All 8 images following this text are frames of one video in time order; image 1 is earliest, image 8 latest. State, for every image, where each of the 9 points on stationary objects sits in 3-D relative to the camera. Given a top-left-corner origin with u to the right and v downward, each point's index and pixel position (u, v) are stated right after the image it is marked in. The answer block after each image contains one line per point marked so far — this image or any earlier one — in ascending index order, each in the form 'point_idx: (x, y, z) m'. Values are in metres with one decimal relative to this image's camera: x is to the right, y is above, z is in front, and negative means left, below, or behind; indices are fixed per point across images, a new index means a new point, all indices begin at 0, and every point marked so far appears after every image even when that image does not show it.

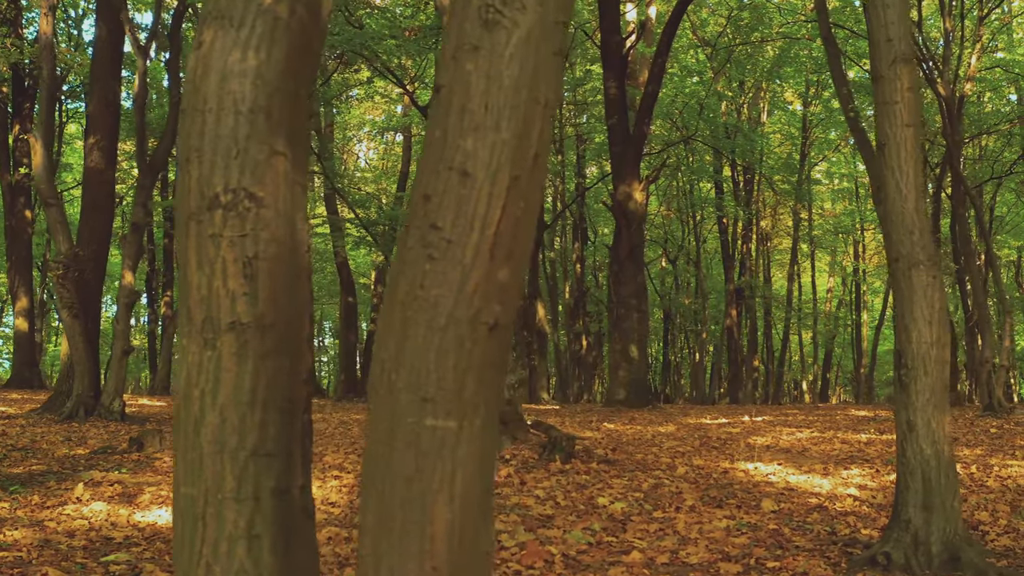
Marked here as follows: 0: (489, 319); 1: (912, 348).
0: (-0.1, -0.1, +1.6) m
1: (+2.1, -0.3, +3.8) m
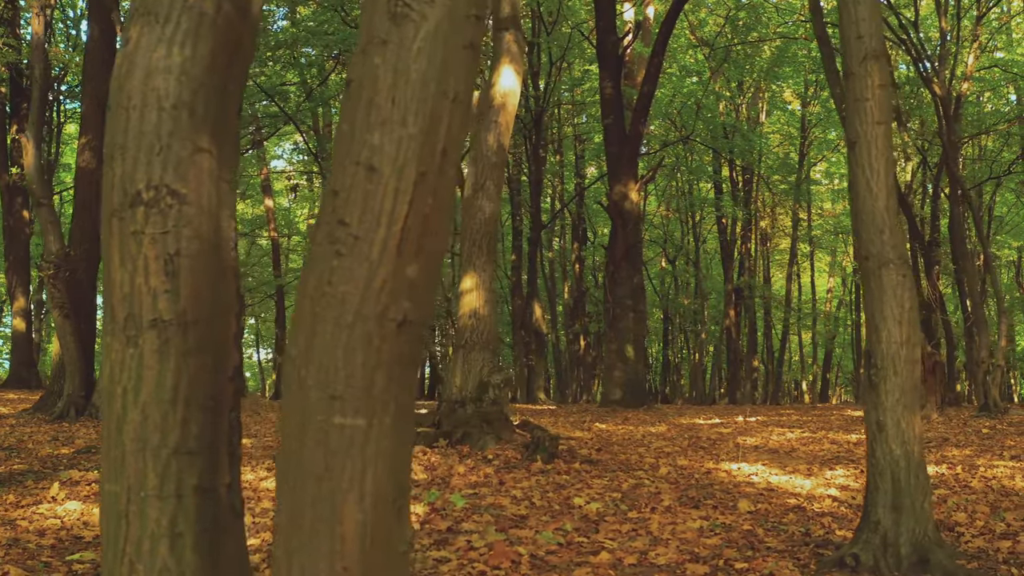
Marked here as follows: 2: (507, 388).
0: (-0.3, -0.1, +1.6) m
1: (+2.0, -0.3, +3.8) m
2: (-0.1, -1.1, +8.1) m
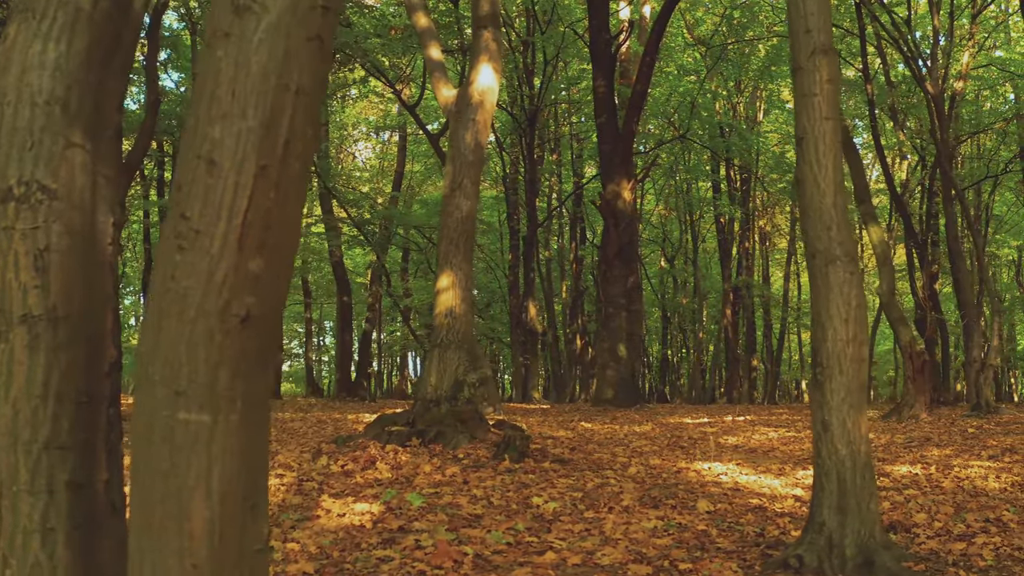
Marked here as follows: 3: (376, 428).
0: (-0.6, 0.0, +1.5) m
1: (+1.6, -0.3, +3.8) m
2: (-0.3, -1.1, +8.0) m
3: (-1.5, -1.5, +7.7) m
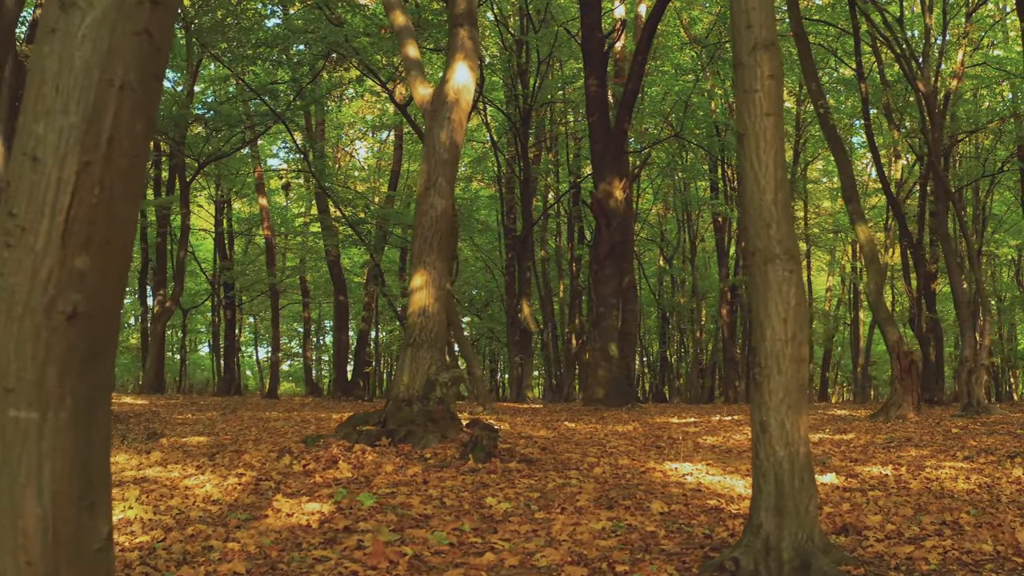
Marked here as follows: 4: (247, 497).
0: (-0.9, 0.0, +1.5) m
1: (+1.3, -0.3, +3.7) m
2: (-0.7, -1.1, +8.0) m
3: (-1.8, -1.5, +7.7) m
4: (-1.9, -1.5, +5.2) m
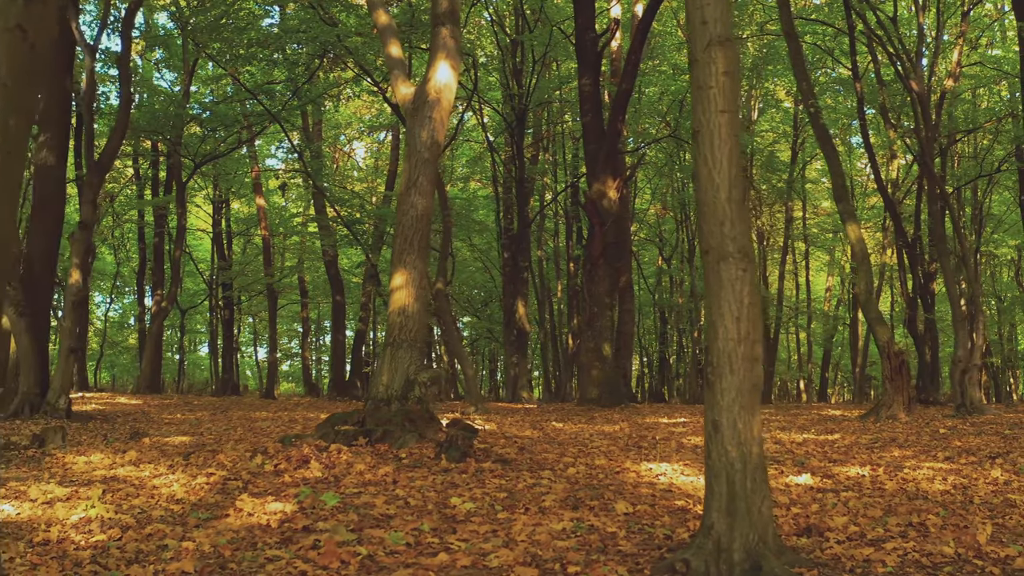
0: (-1.2, 0.0, +1.5) m
1: (+1.1, -0.3, +3.7) m
2: (-0.9, -1.1, +8.0) m
3: (-2.0, -1.5, +7.7) m
4: (-2.2, -1.5, +5.2) m
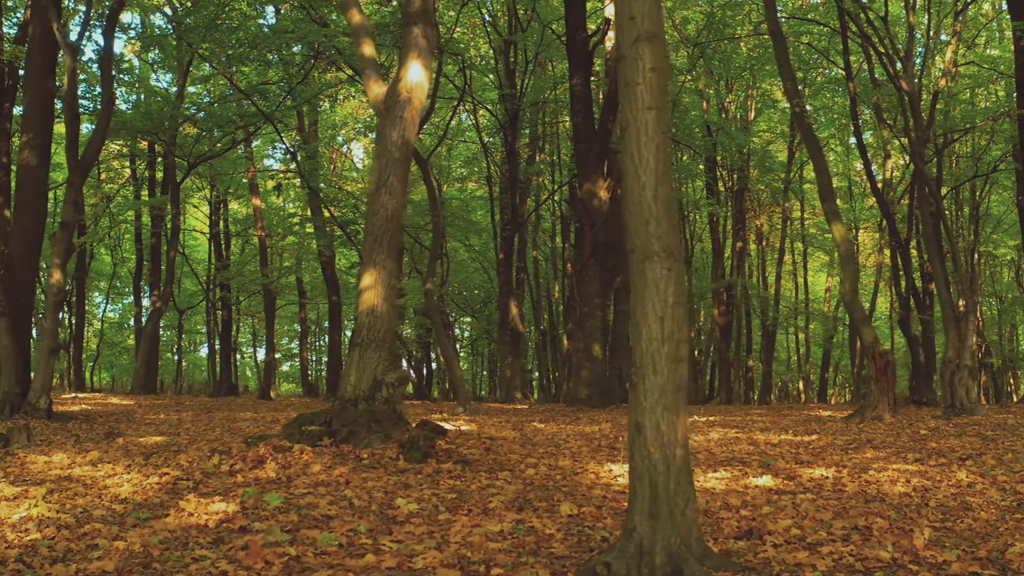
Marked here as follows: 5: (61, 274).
0: (-1.6, 0.0, +1.5) m
1: (+0.7, -0.3, +3.6) m
2: (-1.2, -1.1, +8.0) m
3: (-2.3, -1.5, +7.7) m
4: (-2.5, -1.5, +5.2) m
5: (-6.9, +0.2, +11.0) m
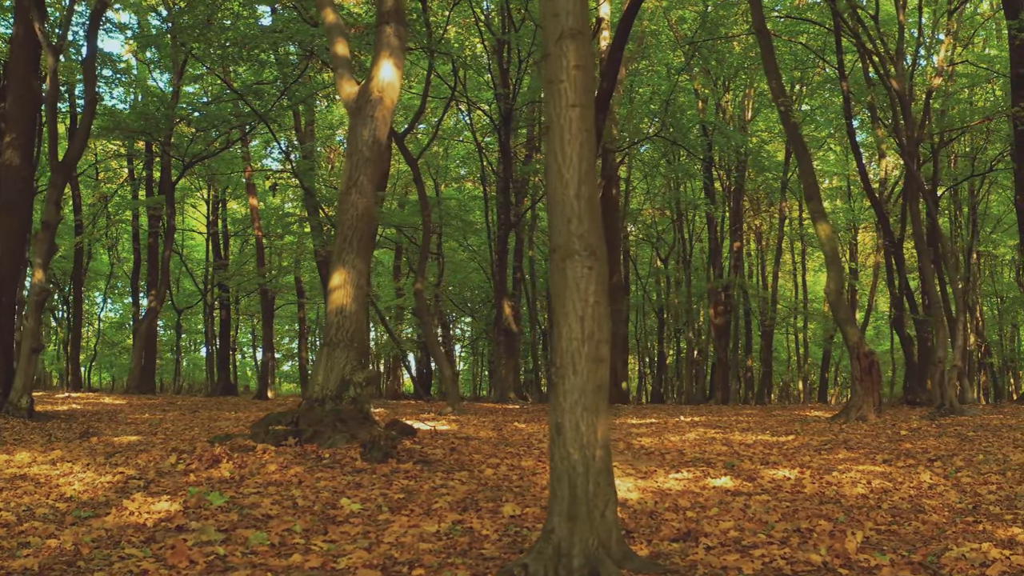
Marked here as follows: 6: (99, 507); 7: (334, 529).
0: (-2.1, 0.0, +1.5) m
1: (+0.3, -0.3, +3.6) m
2: (-1.6, -1.1, +8.0) m
3: (-2.7, -1.5, +7.7) m
4: (-2.9, -1.5, +5.2) m
5: (-7.2, +0.2, +11.1) m
6: (-2.8, -1.5, +4.9) m
7: (-1.1, -1.5, +4.5) m
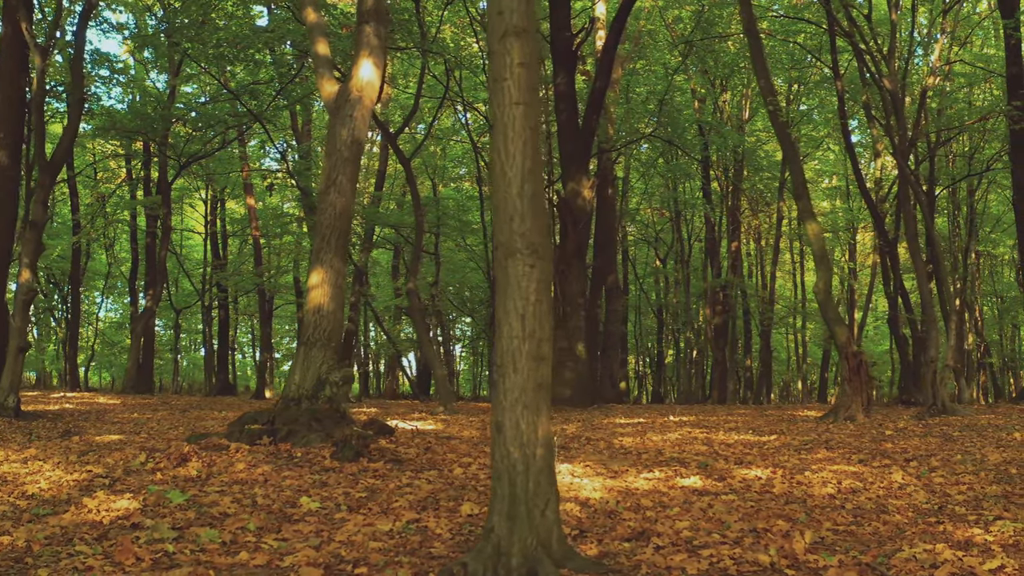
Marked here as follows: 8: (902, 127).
0: (-2.4, 0.0, +1.5) m
1: (0.0, -0.3, +3.6) m
2: (-1.8, -1.1, +8.0) m
3: (-3.0, -1.5, +7.7) m
4: (-3.2, -1.5, +5.2) m
5: (-7.4, +0.2, +11.1) m
6: (-3.1, -1.5, +4.9) m
7: (-1.4, -1.5, +4.5) m
8: (+8.4, +3.5, +15.4) m
